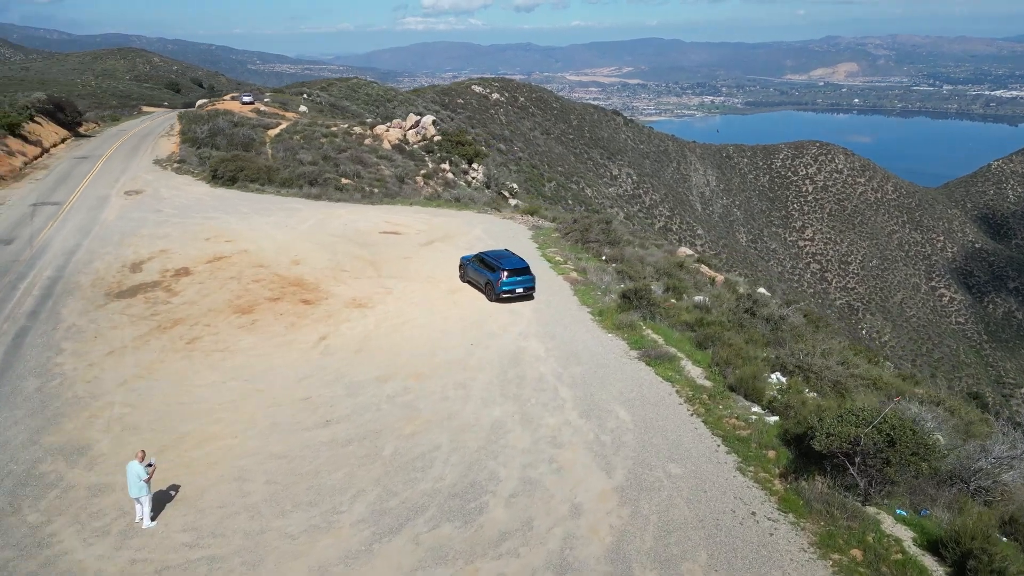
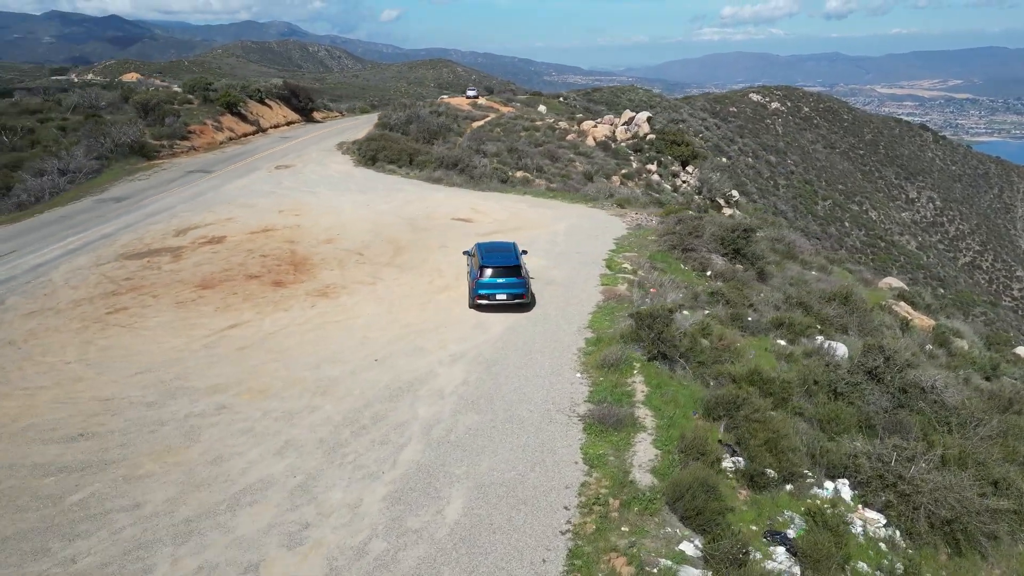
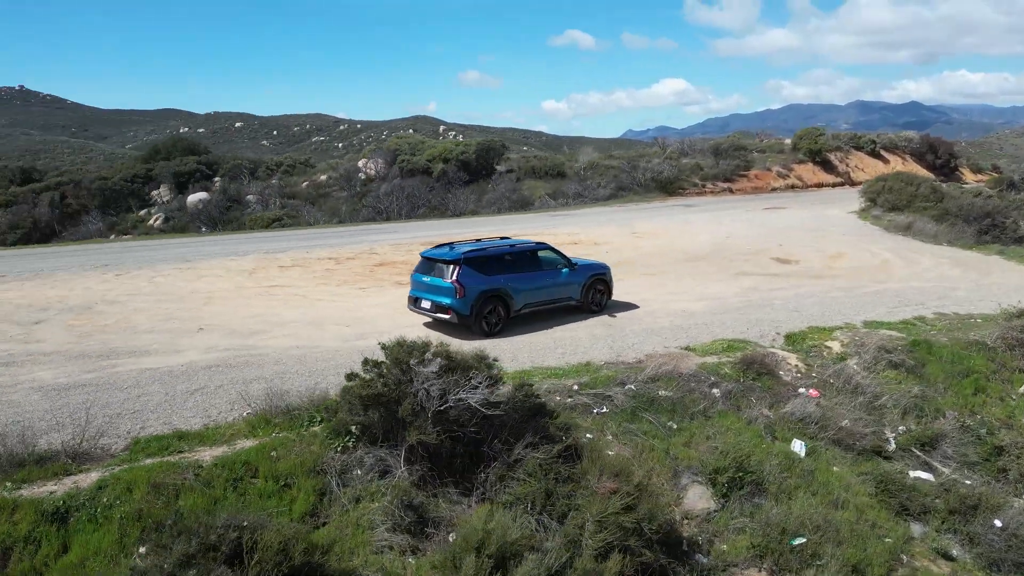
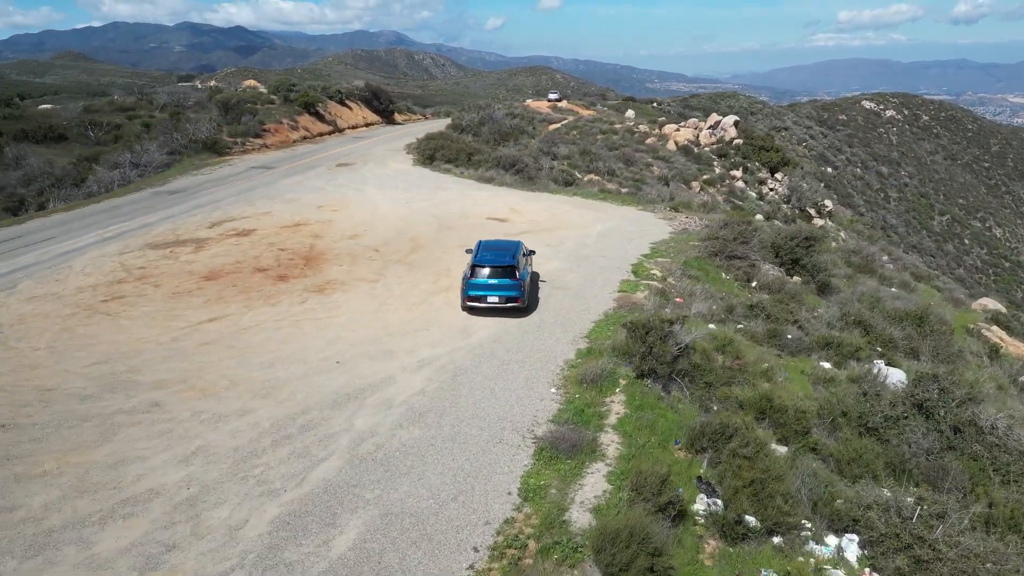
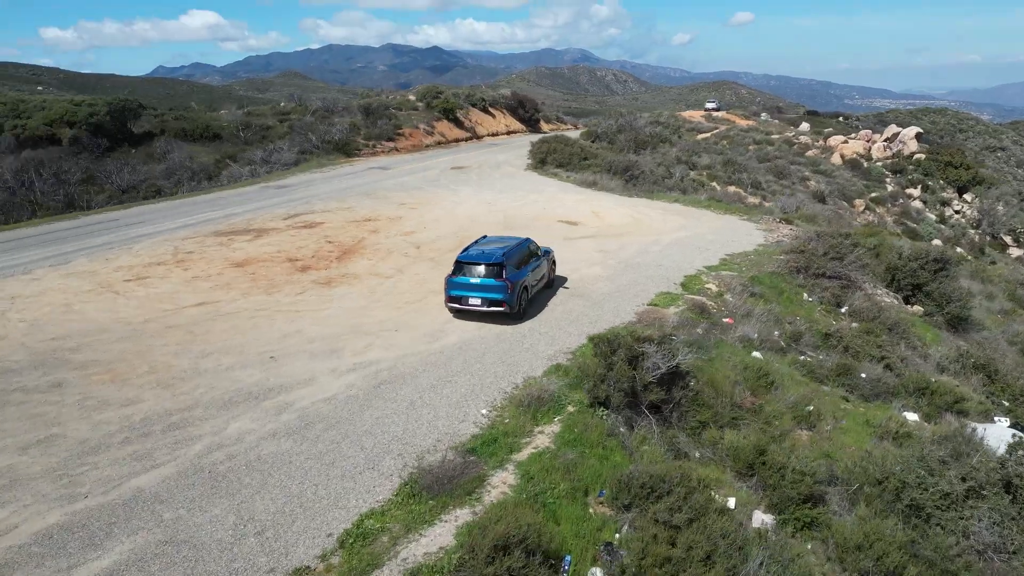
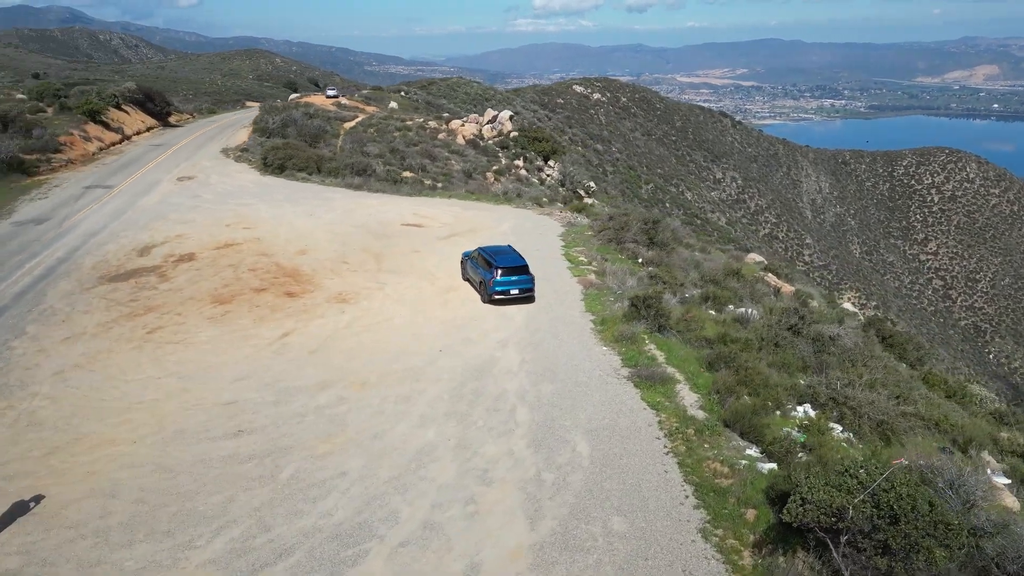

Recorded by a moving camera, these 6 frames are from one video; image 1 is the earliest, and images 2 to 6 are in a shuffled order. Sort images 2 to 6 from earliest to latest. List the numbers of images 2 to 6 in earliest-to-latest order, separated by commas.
6, 2, 4, 5, 3
